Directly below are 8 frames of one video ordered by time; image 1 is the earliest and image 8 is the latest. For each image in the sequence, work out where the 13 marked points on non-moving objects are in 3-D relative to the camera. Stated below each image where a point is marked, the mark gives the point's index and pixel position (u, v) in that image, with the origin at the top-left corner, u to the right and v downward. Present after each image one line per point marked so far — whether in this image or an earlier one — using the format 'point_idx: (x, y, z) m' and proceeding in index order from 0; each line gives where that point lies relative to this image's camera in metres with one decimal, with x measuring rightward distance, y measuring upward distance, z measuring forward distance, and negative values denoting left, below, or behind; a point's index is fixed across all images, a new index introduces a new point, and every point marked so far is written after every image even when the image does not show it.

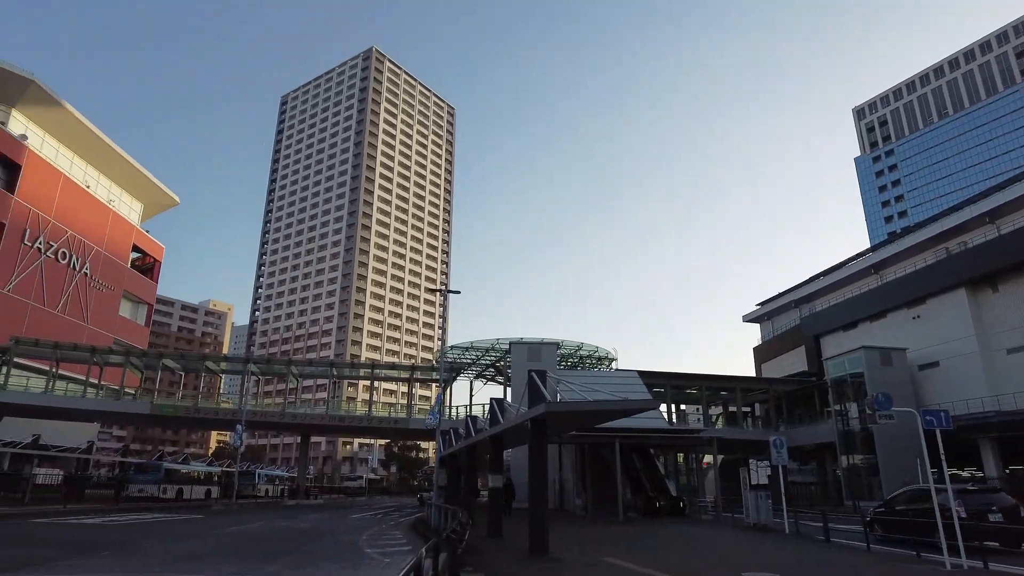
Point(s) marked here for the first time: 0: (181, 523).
0: (-9.4, -6.7, +18.8) m
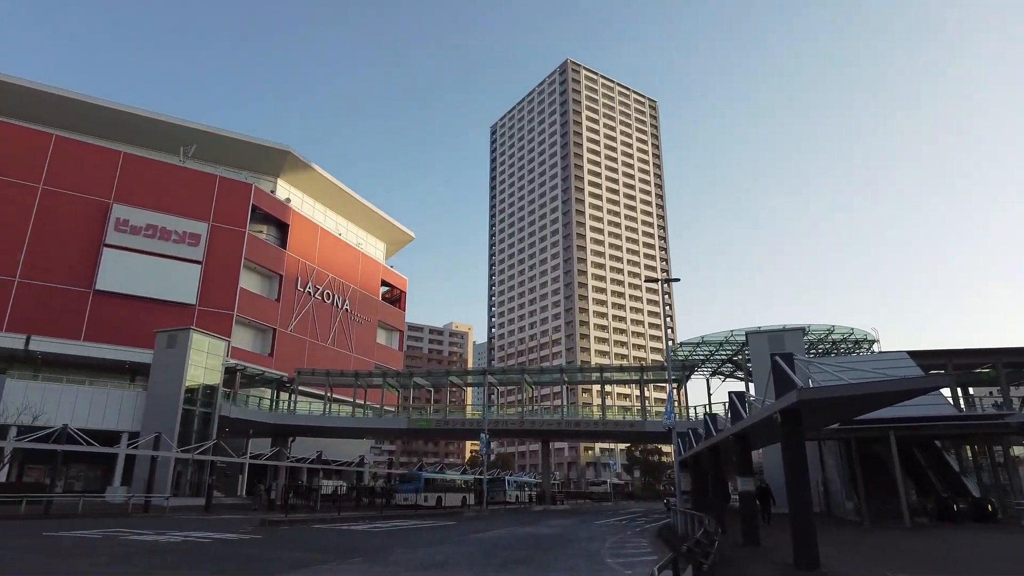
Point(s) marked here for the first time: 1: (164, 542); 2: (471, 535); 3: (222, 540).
0: (-2.2, -7.3, +19.8) m
1: (-7.0, -5.1, +13.1) m
2: (-1.2, -6.6, +17.4) m
3: (-6.2, -5.3, +13.7) m
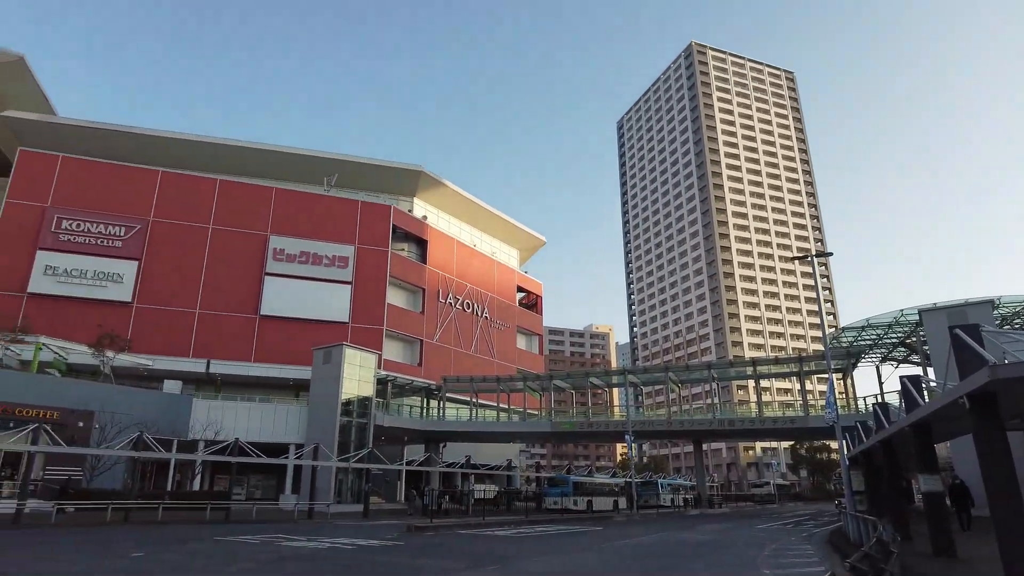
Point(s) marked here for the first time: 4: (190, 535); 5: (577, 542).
0: (+2.0, -7.2, +19.1) m
1: (-4.2, -5.4, +13.6) m
2: (+2.5, -6.4, +16.5) m
3: (-3.3, -5.5, +14.0) m
4: (-8.3, -6.4, +16.8) m
5: (+1.6, -6.4, +16.4) m
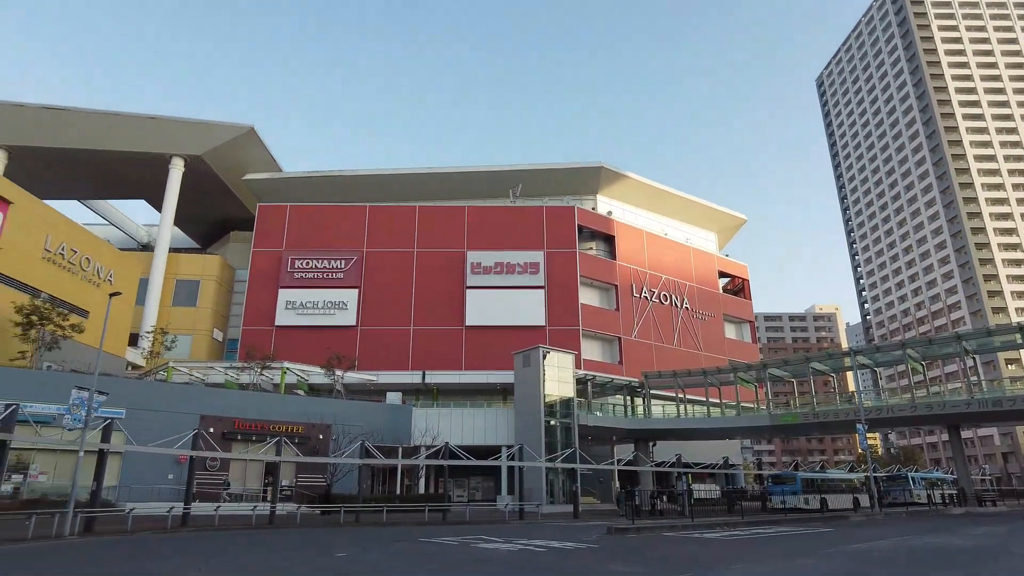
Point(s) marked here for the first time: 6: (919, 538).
0: (+7.5, -6.4, +16.7) m
1: (-0.2, -5.4, +13.4) m
2: (+7.1, -5.6, +14.1) m
3: (+0.8, -5.4, +13.5) m
4: (-3.0, -6.7, +17.7) m
5: (+6.2, -5.7, +14.3) m
6: (+10.8, -6.6, +17.4) m
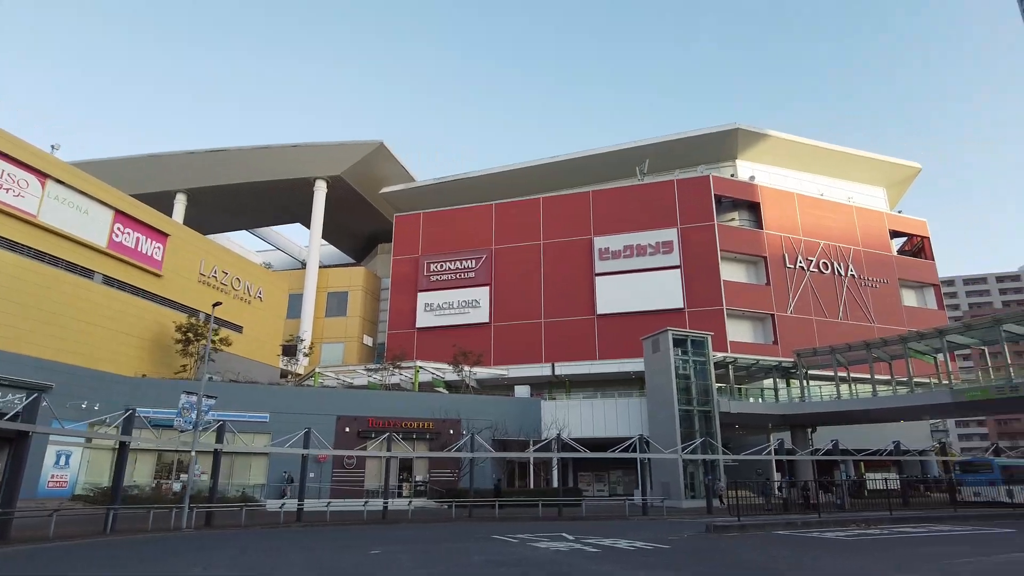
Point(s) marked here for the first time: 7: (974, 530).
0: (+9.1, -5.0, +13.2) m
1: (+0.7, -4.7, +11.8) m
2: (+8.0, -4.3, +10.7) m
3: (+1.7, -4.7, +11.7) m
4: (-0.8, -6.2, +16.7) m
5: (+7.1, -4.5, +11.1) m
6: (+12.4, -5.0, +13.0) m
7: (+11.1, -5.9, +15.9) m
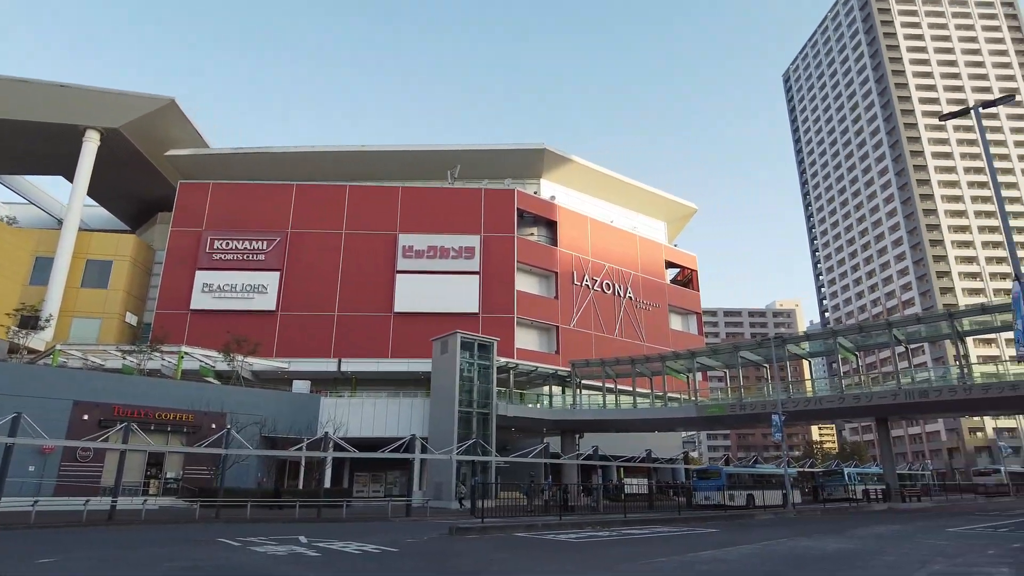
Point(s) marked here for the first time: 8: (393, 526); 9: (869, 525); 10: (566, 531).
0: (+3.5, -5.6, +14.5) m
1: (-4.0, -4.5, +10.9) m
2: (+3.2, -4.8, +11.9) m
3: (-3.1, -4.5, +11.0) m
4: (-7.0, -5.7, +15.1) m
5: (+2.3, -4.8, +12.0) m
6: (+6.8, -5.8, +15.3) m
7: (+4.7, -6.5, +17.7) m
8: (-3.4, -6.8, +18.8) m
9: (+9.9, -7.0, +18.9) m
10: (+1.2, -6.0, +16.2) m
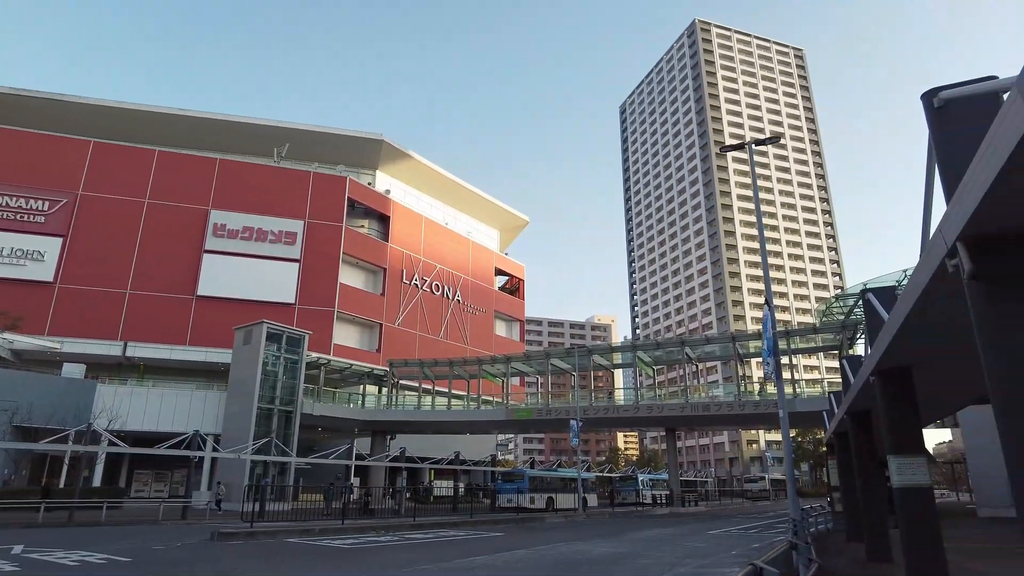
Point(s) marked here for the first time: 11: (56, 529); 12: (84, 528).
0: (-1.3, -5.6, +14.3) m
1: (-7.6, -3.9, +9.0) m
2: (-0.9, -4.8, +11.7) m
3: (-6.7, -4.0, +9.3) m
4: (-11.6, -4.8, +12.3) m
5: (-1.8, -4.8, +11.6) m
6: (+1.6, -6.1, +15.8) m
7: (-1.1, -6.6, +17.7) m
8: (-9.1, -6.2, +16.7) m
9: (+3.7, -7.5, +20.1) m
10: (-4.0, -5.8, +15.3) m
11: (-12.8, -6.7, +18.3) m
12: (-12.2, -7.0, +19.0) m
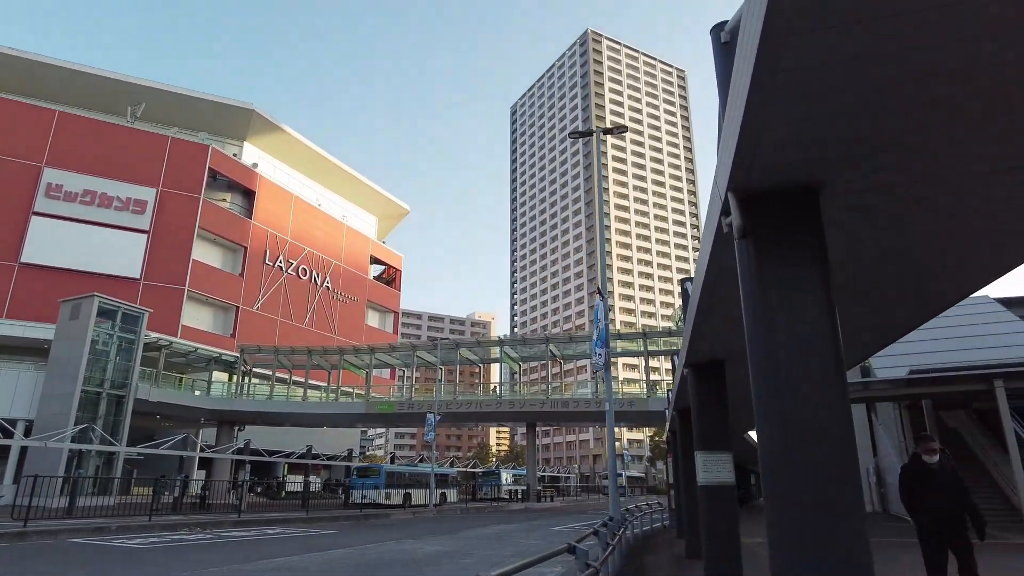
0: (-4.8, -5.1, +13.0) m
1: (-10.0, -3.0, +6.7) m
2: (-3.9, -4.3, +10.5) m
3: (-9.2, -3.2, +7.1) m
4: (-14.6, -3.7, +9.2) m
5: (-4.8, -4.3, +10.2) m
6: (-2.3, -5.7, +15.0) m
7: (-5.2, -6.1, +16.4) m
8: (-13.0, -5.2, +14.1) m
9: (-1.0, -7.2, +19.6) m
10: (-7.7, -5.1, +13.6) m
11: (-16.9, -5.5, +15.0) m
12: (-16.5, -5.8, +15.8) m
